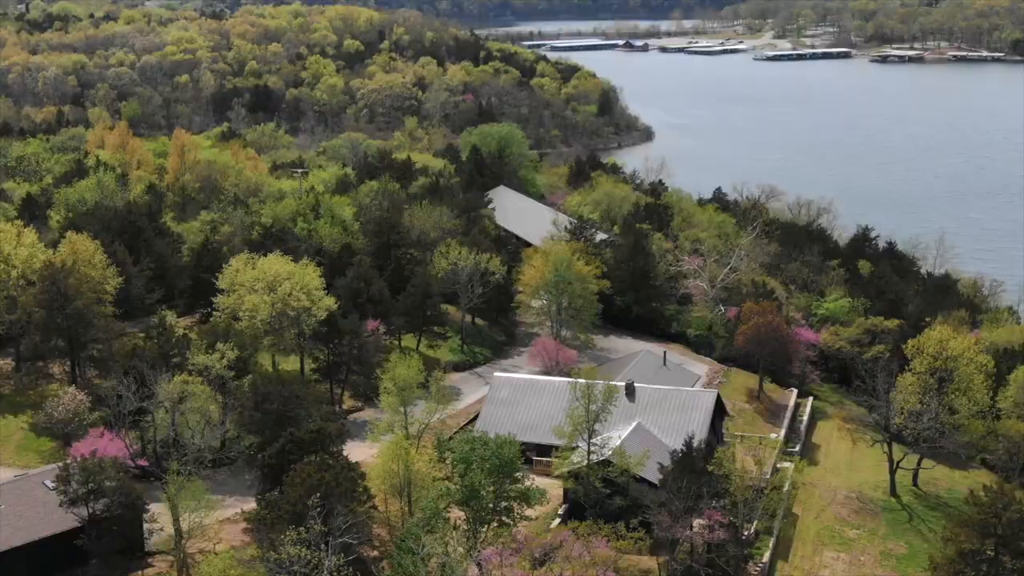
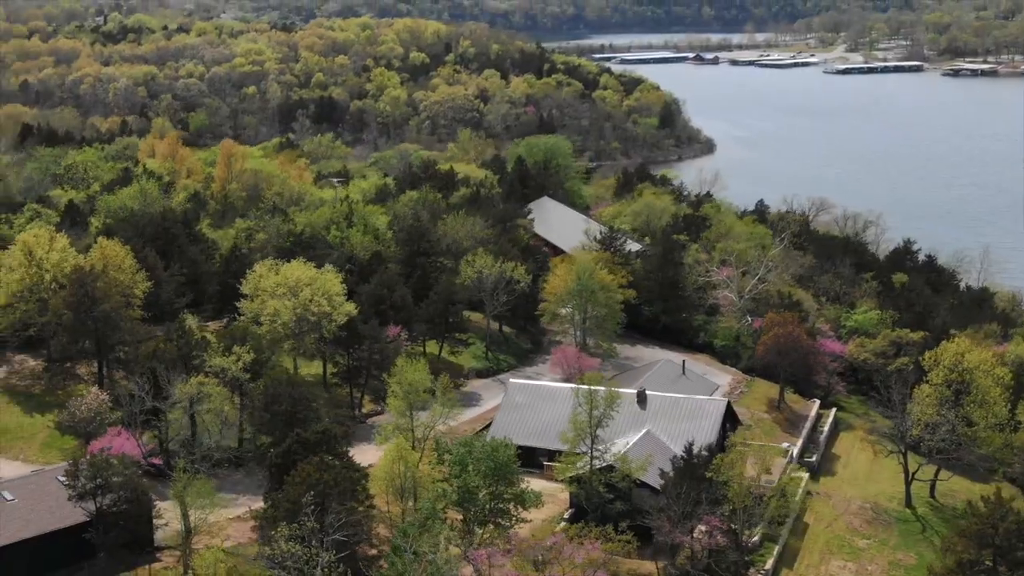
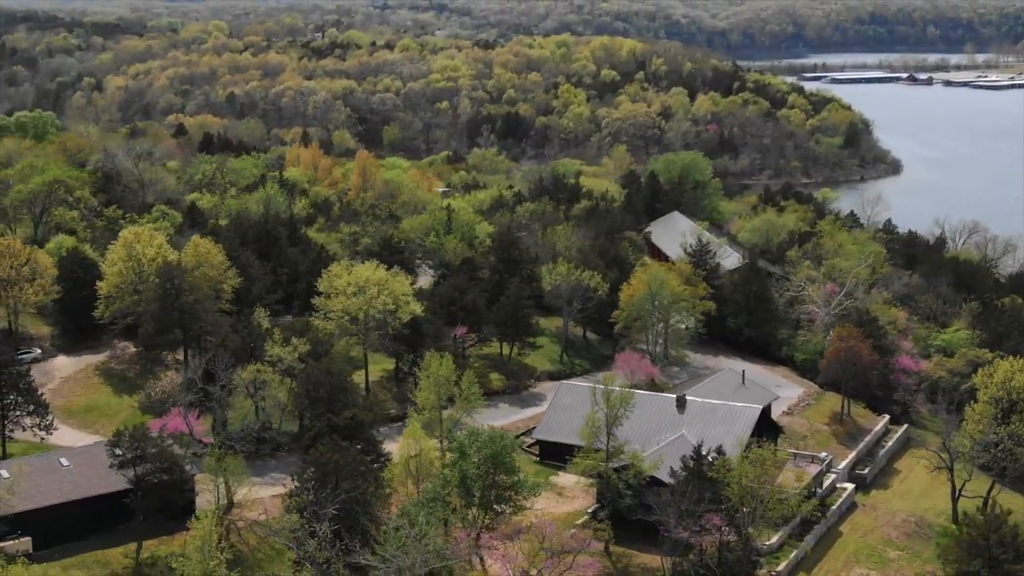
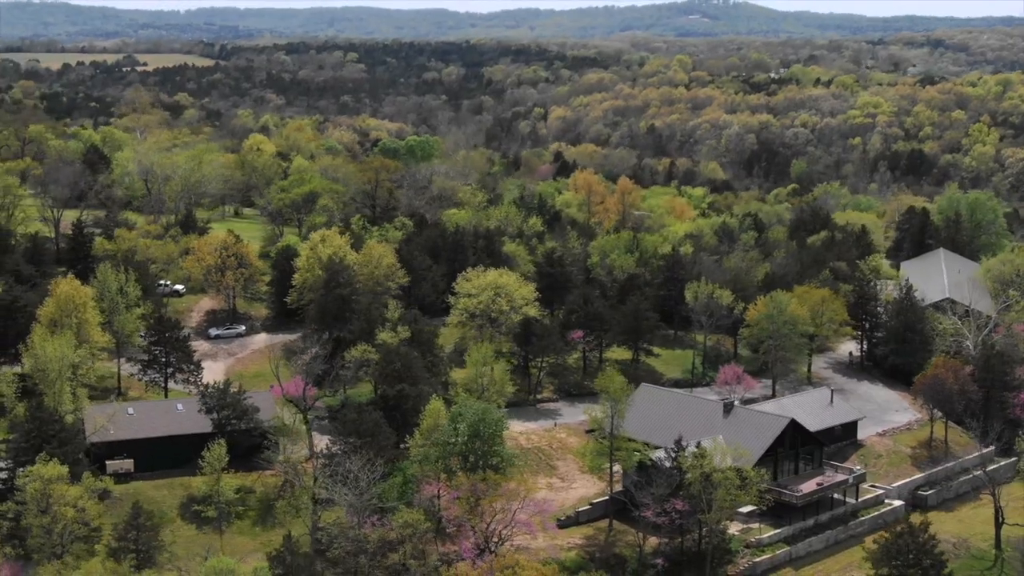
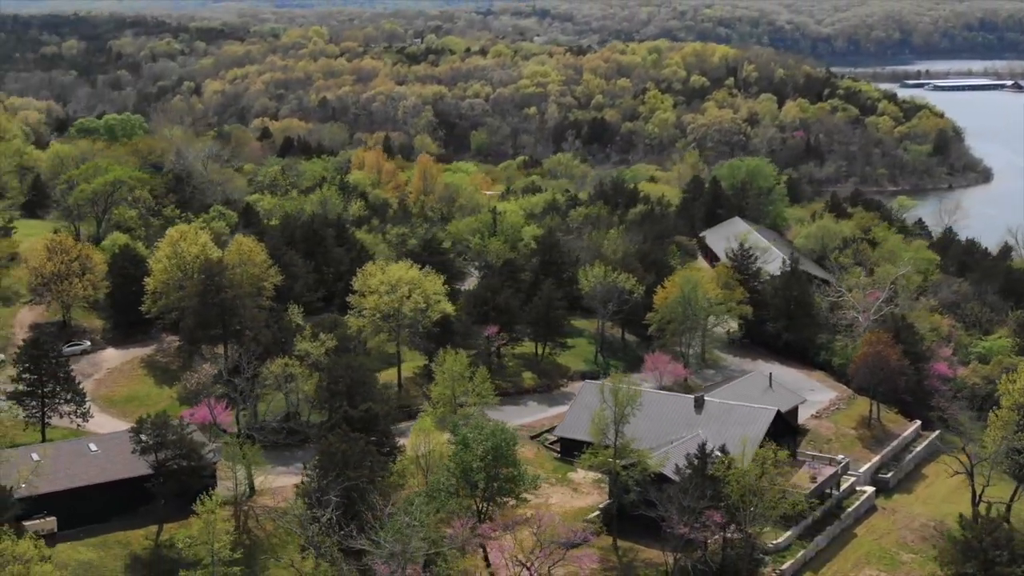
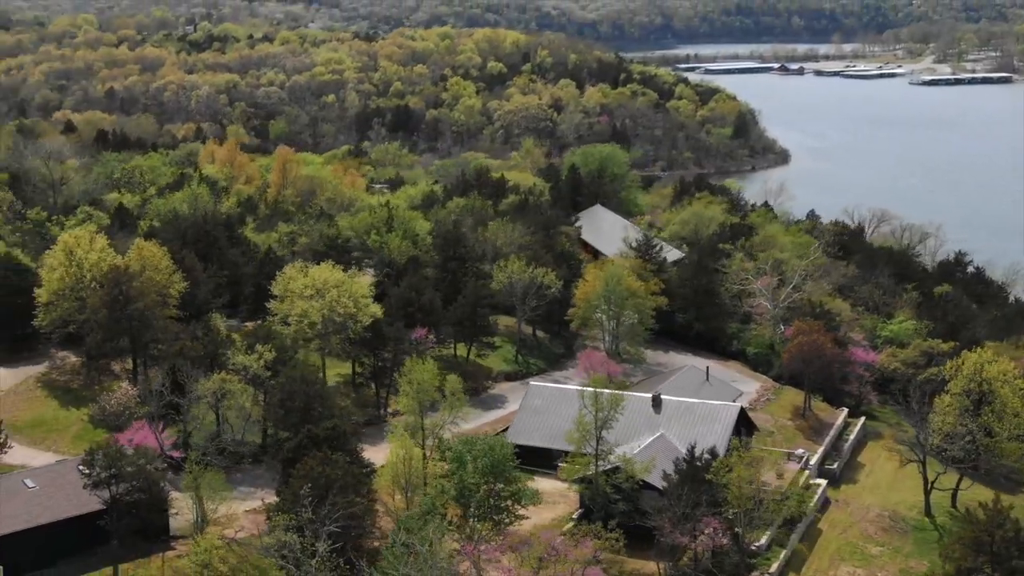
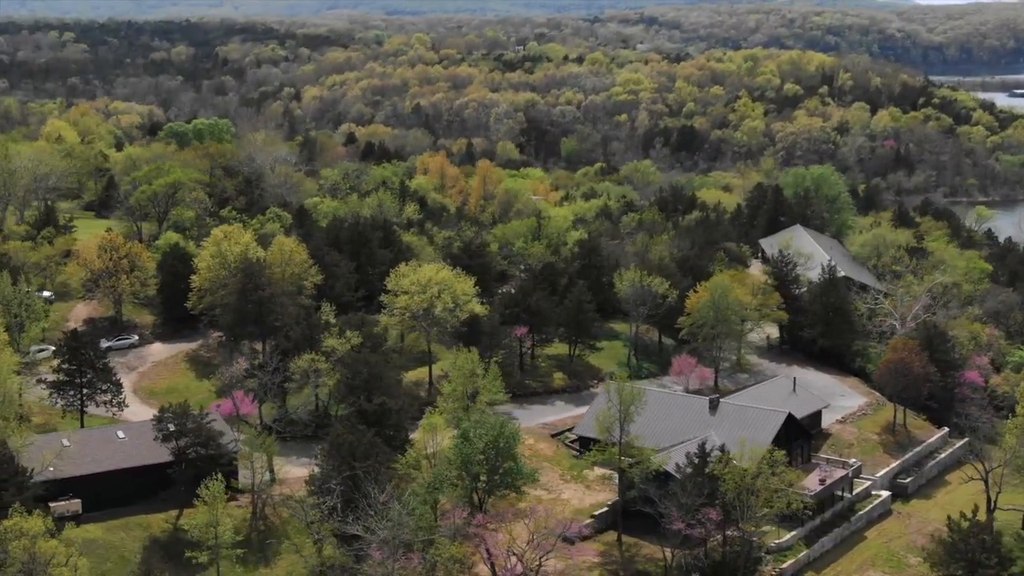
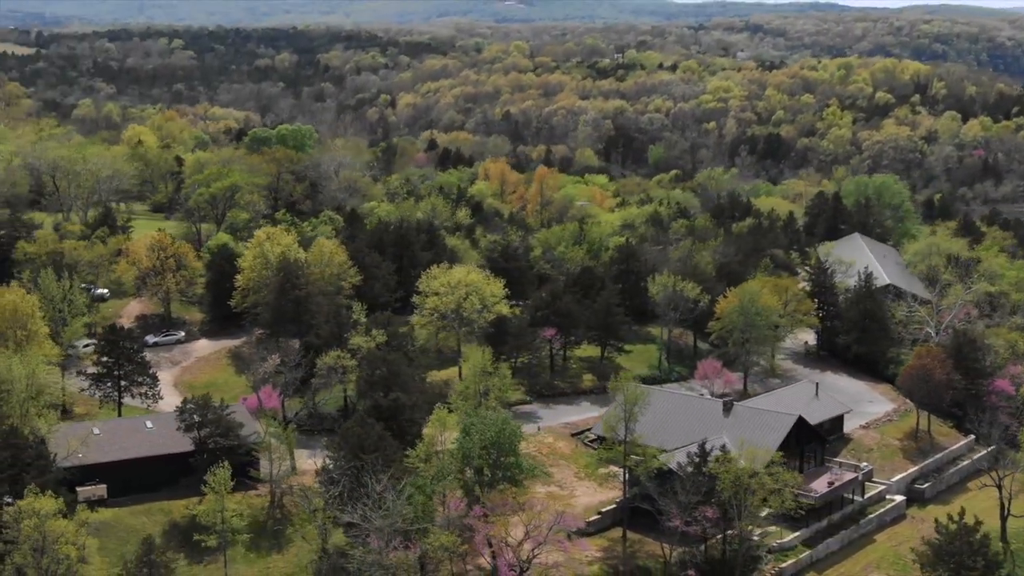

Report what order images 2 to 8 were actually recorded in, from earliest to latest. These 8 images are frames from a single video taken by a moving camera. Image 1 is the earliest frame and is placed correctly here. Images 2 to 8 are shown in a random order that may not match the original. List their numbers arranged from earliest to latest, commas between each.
2, 6, 3, 5, 7, 8, 4
